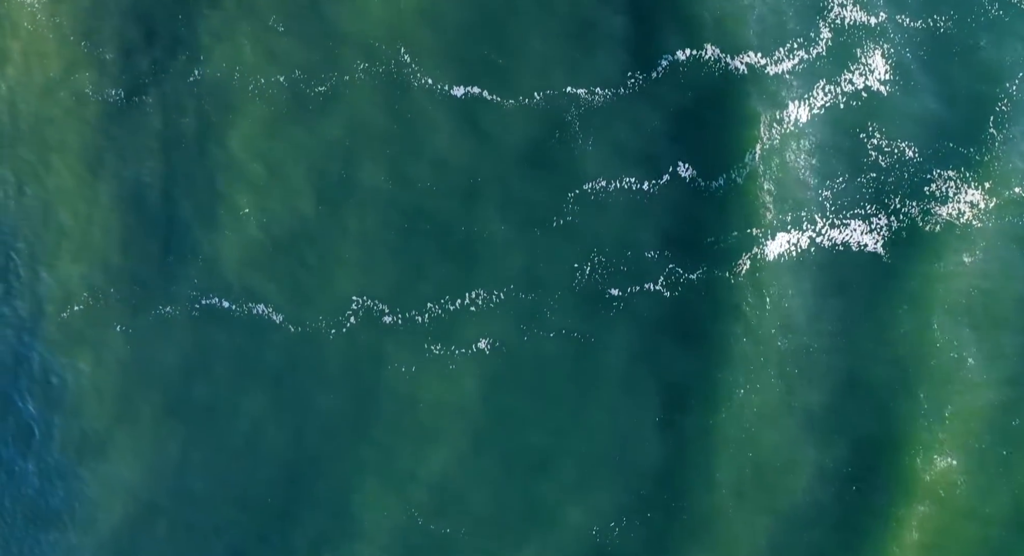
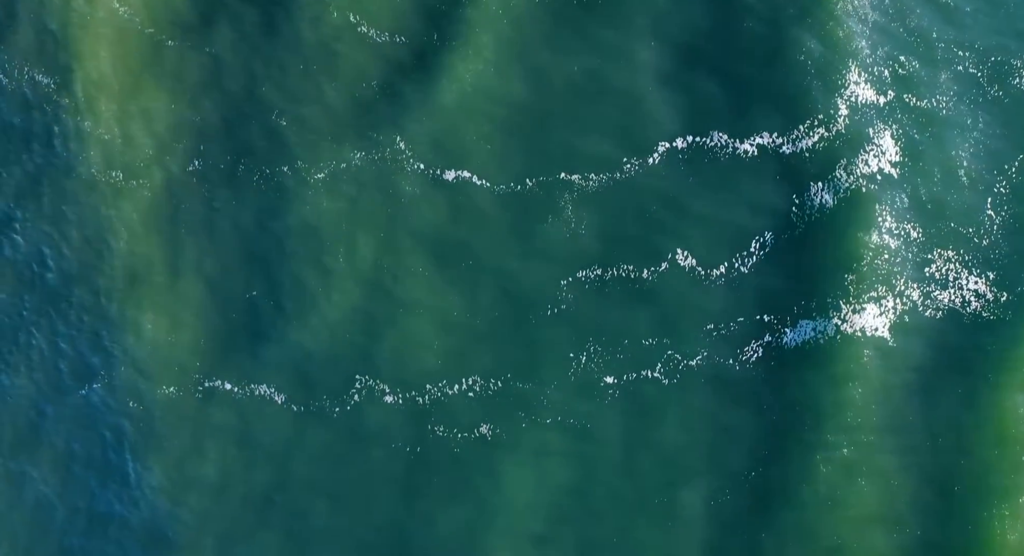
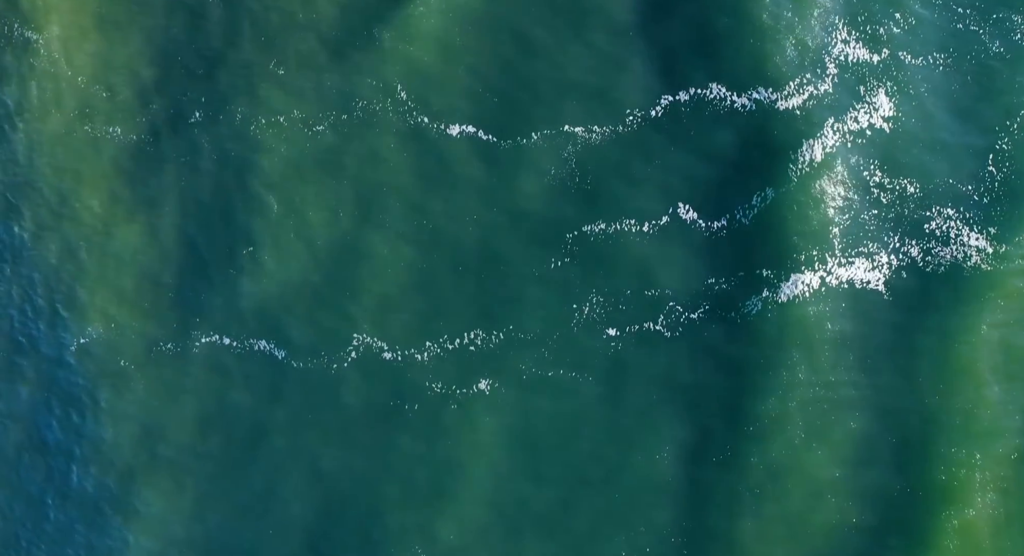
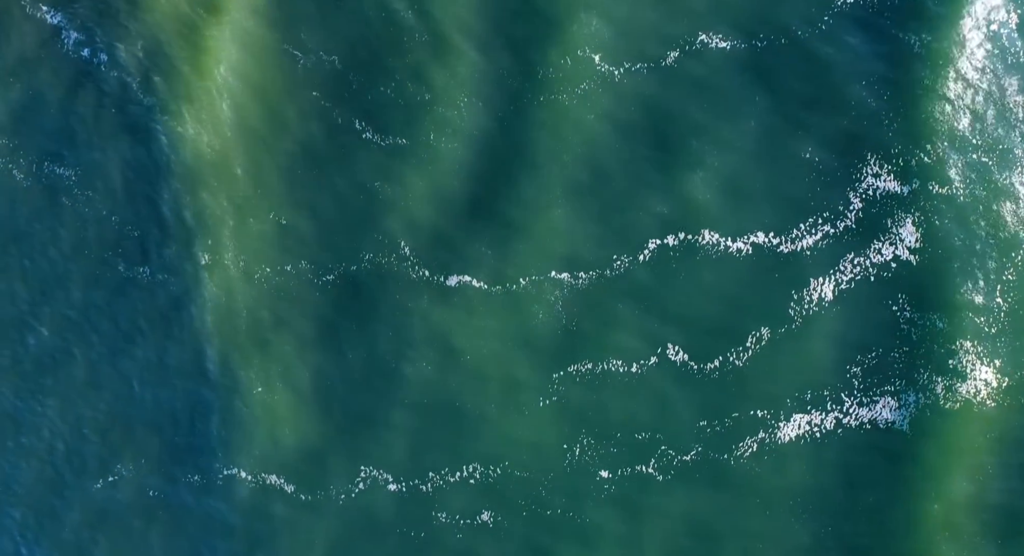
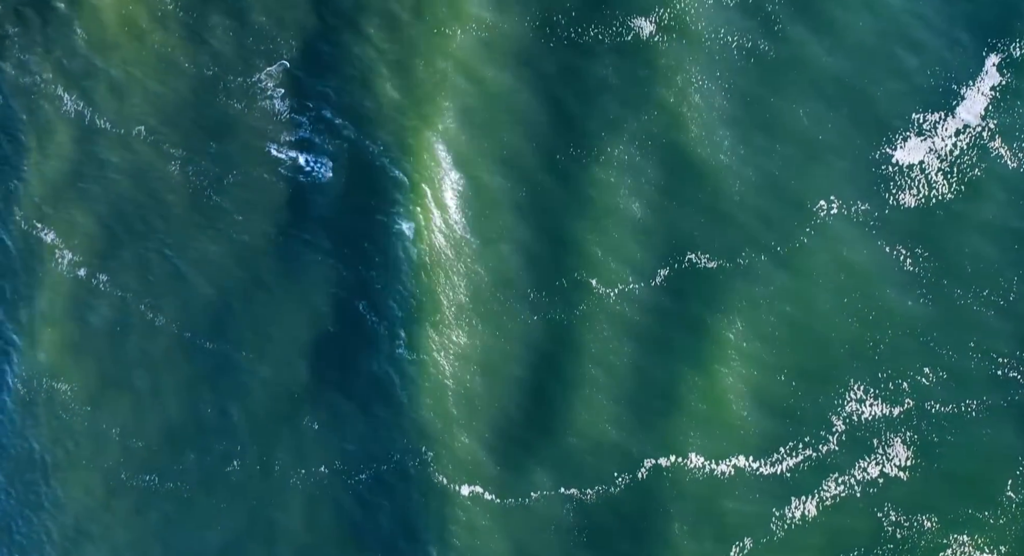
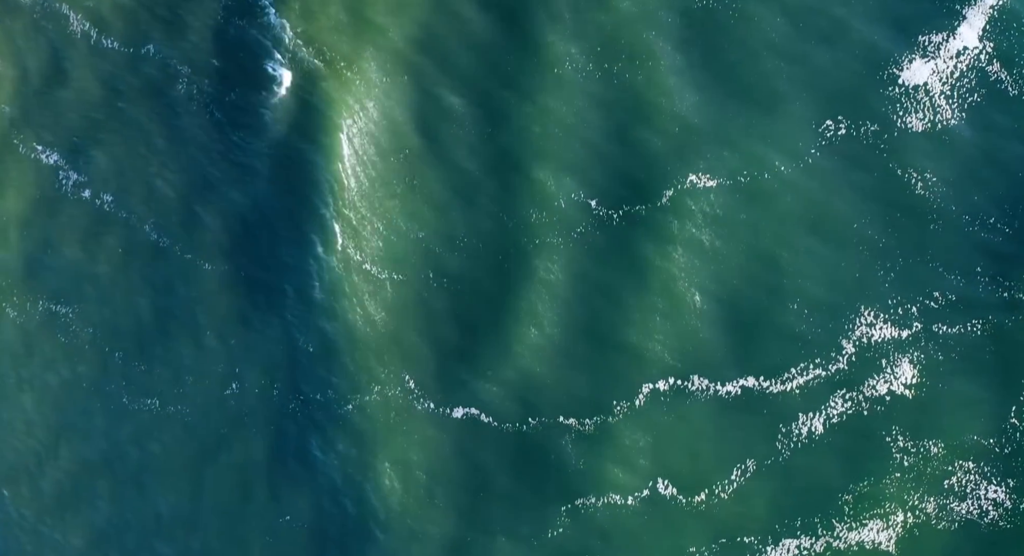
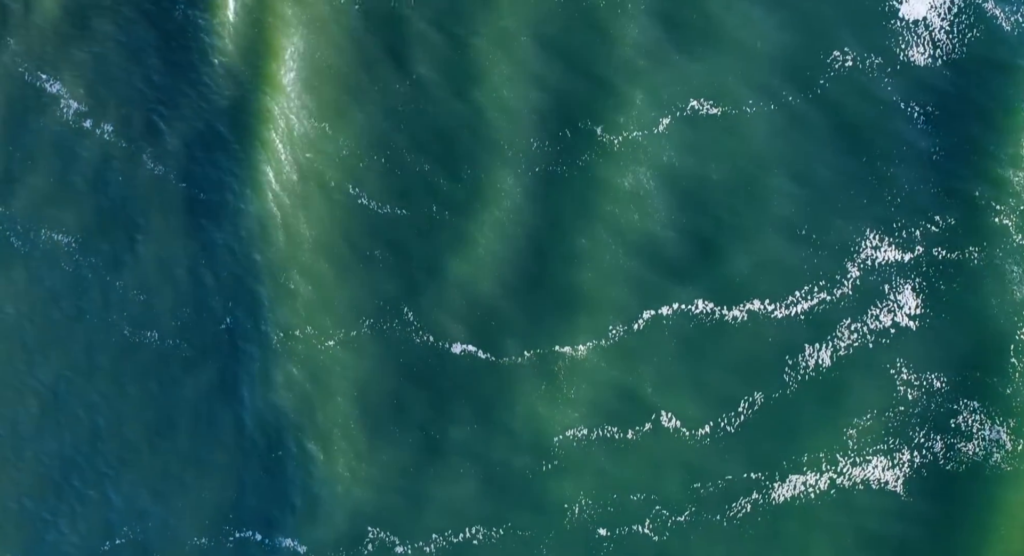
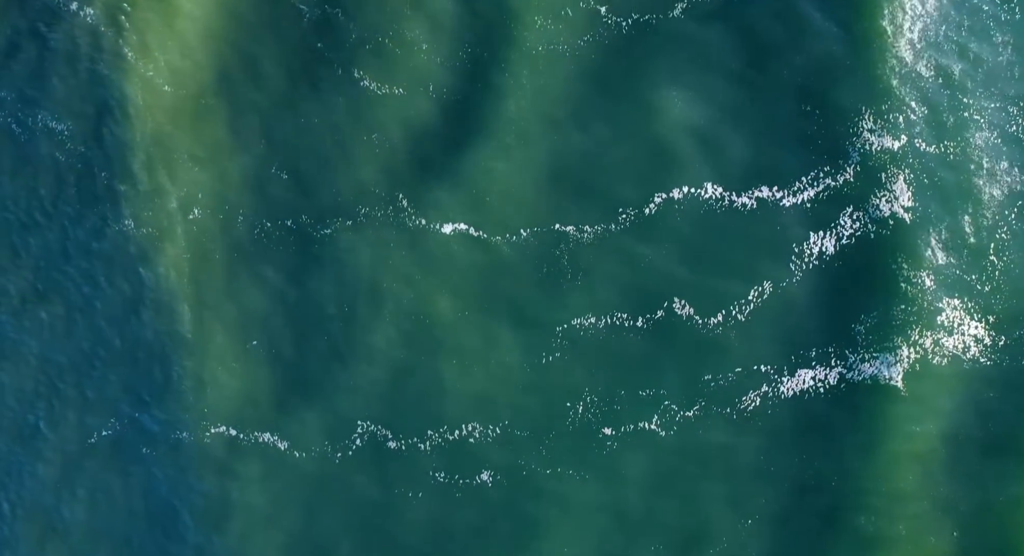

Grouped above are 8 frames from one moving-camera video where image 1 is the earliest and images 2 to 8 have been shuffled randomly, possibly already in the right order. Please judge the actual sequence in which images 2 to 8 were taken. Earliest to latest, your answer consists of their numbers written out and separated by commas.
3, 2, 8, 4, 7, 6, 5
